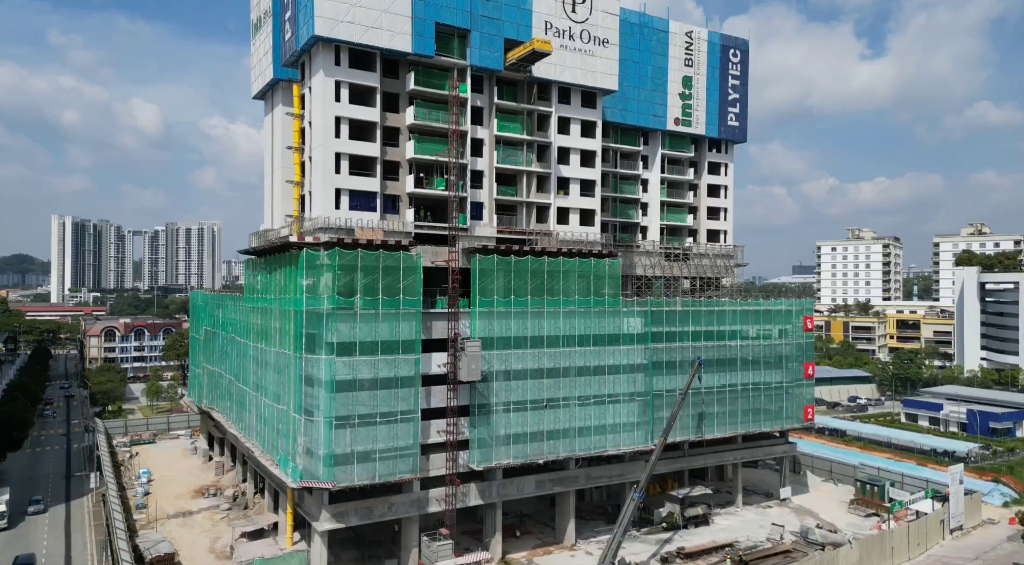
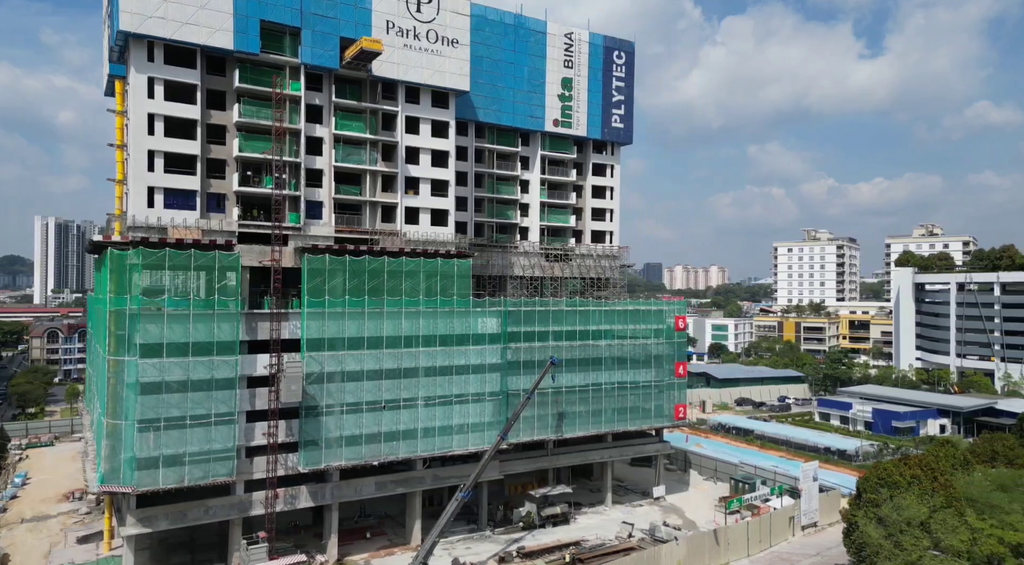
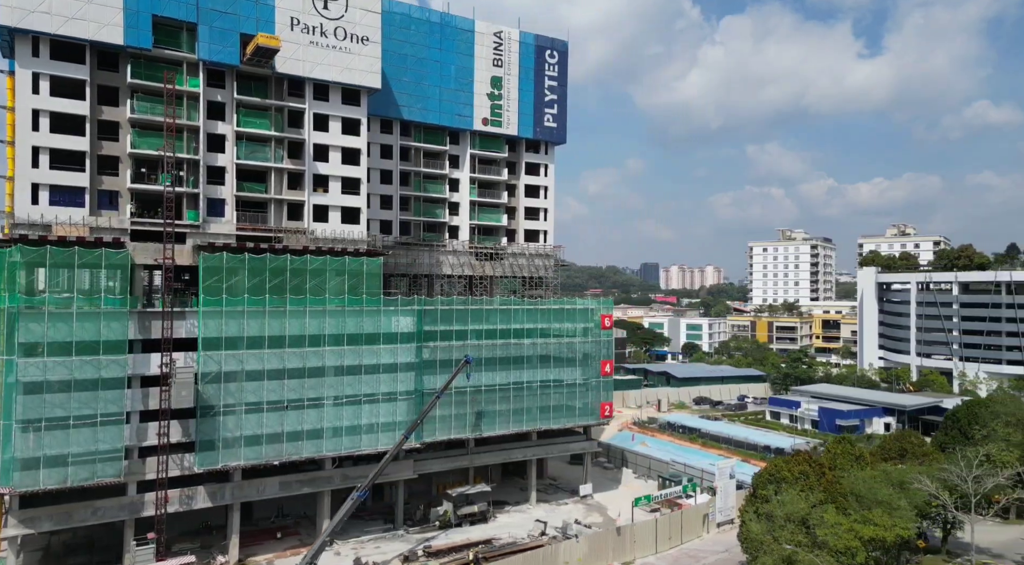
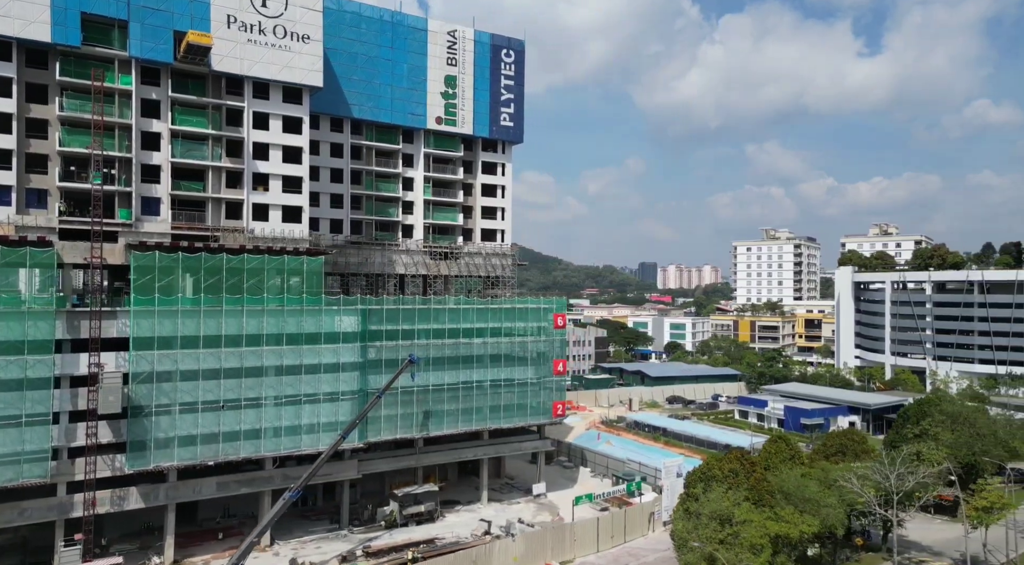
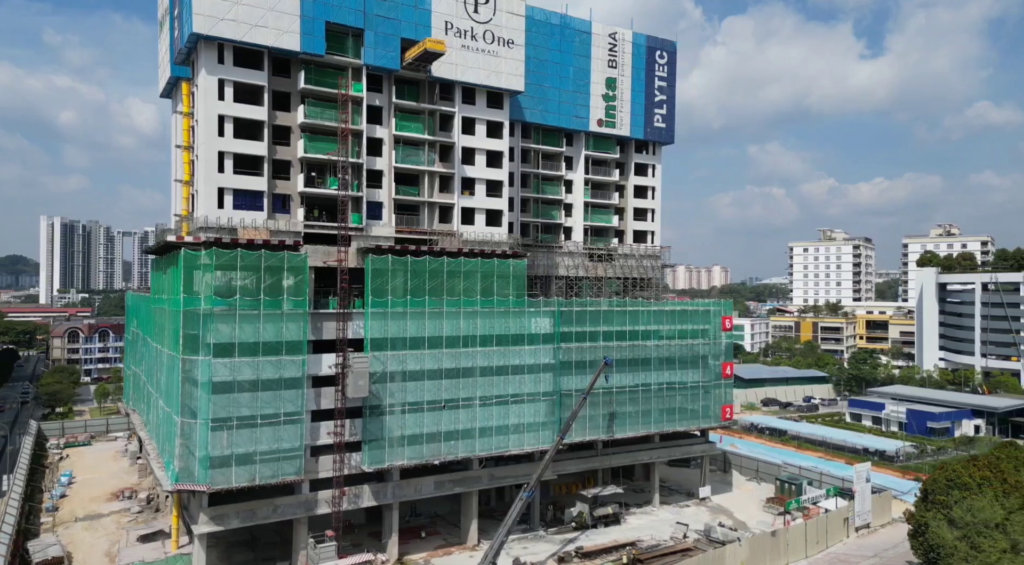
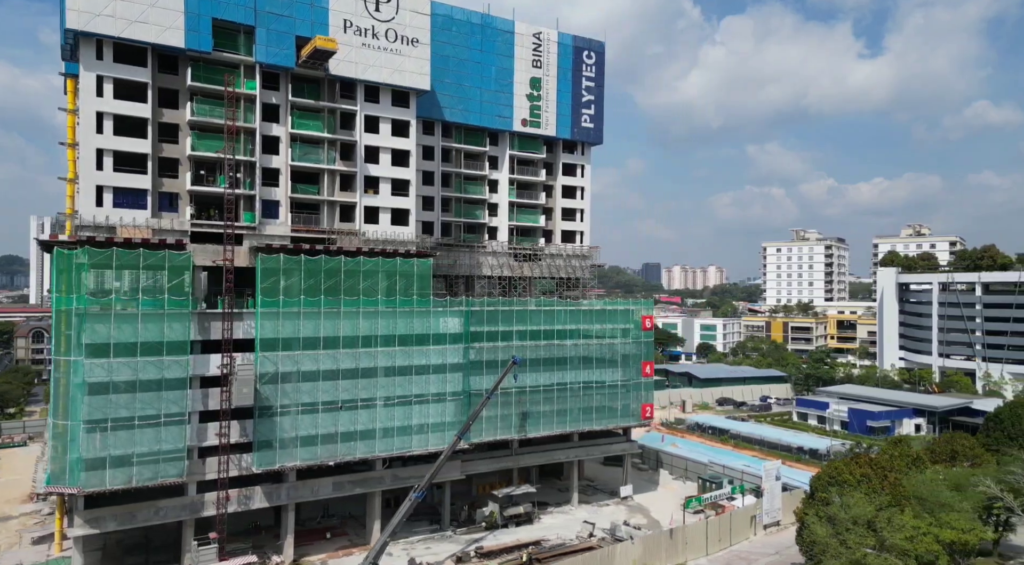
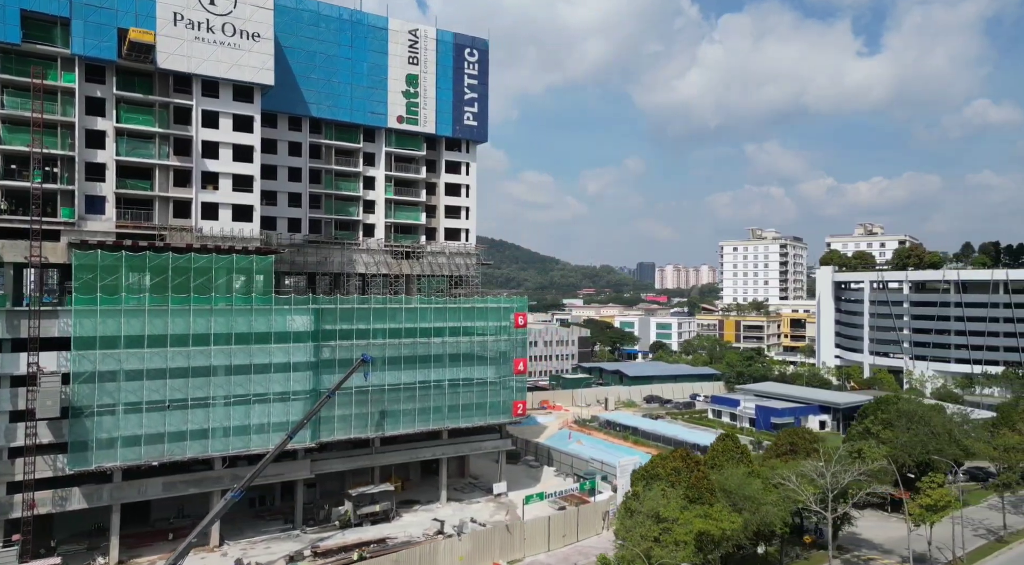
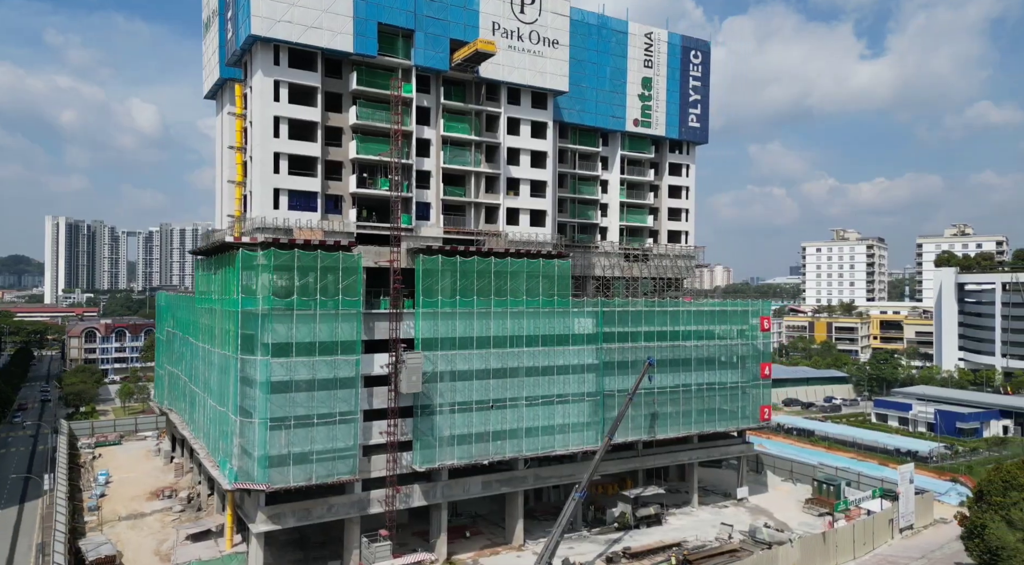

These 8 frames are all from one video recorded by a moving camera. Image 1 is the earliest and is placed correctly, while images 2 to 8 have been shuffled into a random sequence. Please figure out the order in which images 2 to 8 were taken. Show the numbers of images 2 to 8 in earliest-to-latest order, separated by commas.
8, 5, 2, 6, 3, 4, 7
